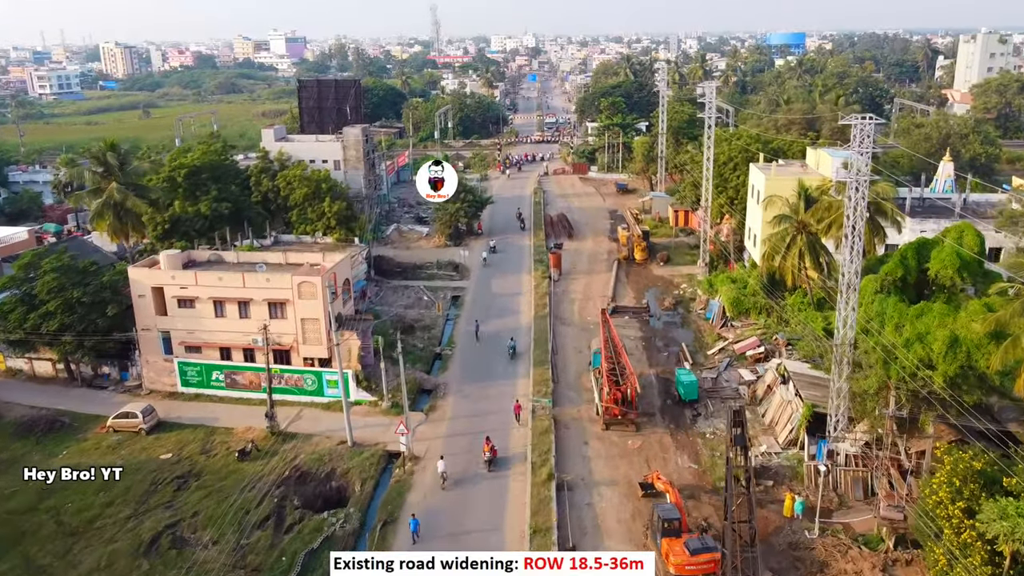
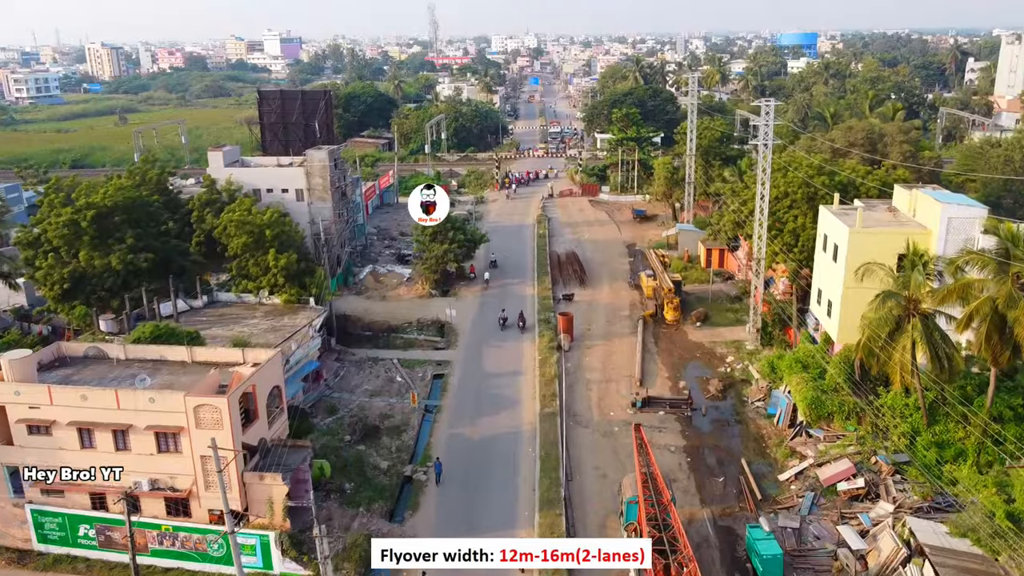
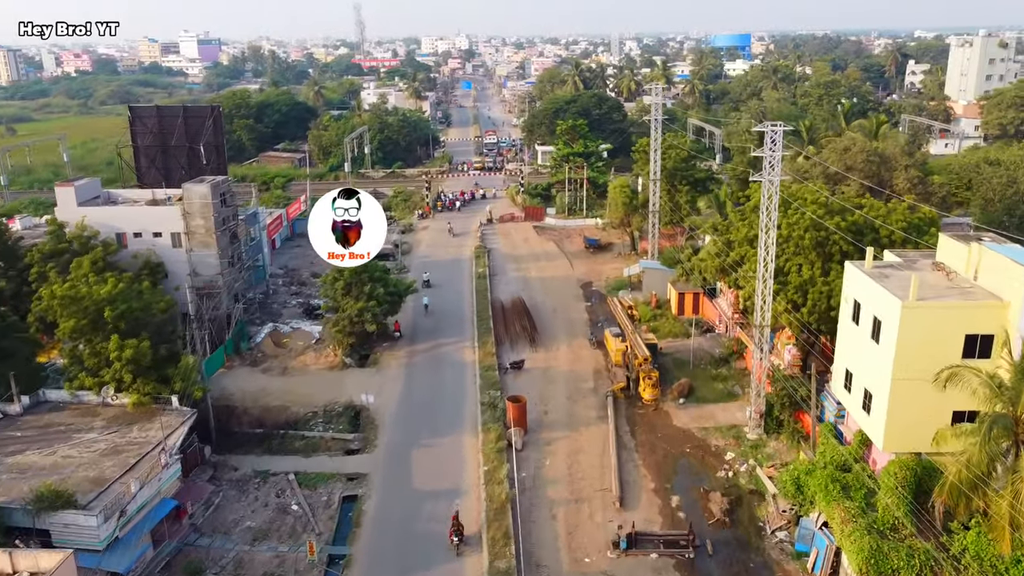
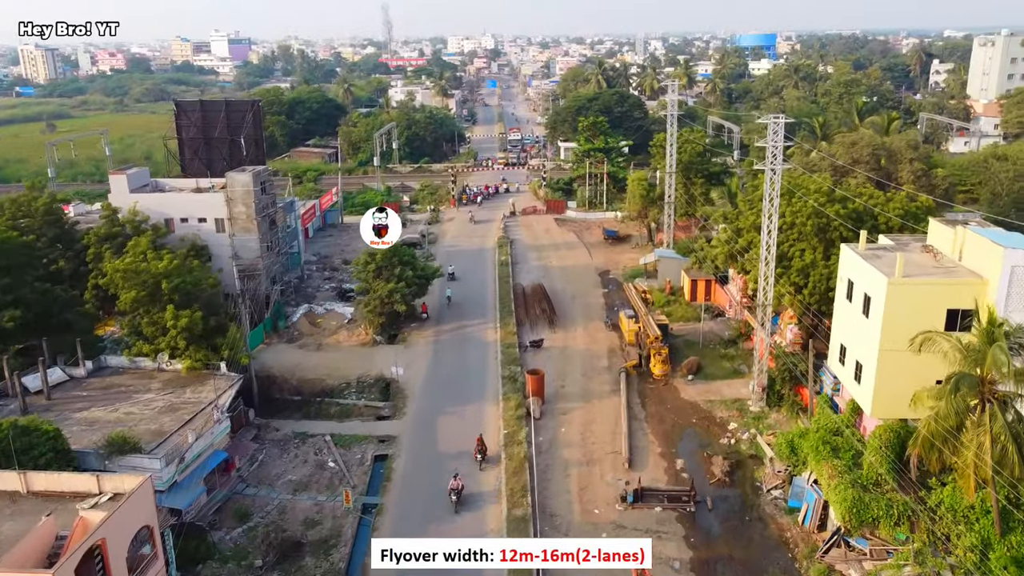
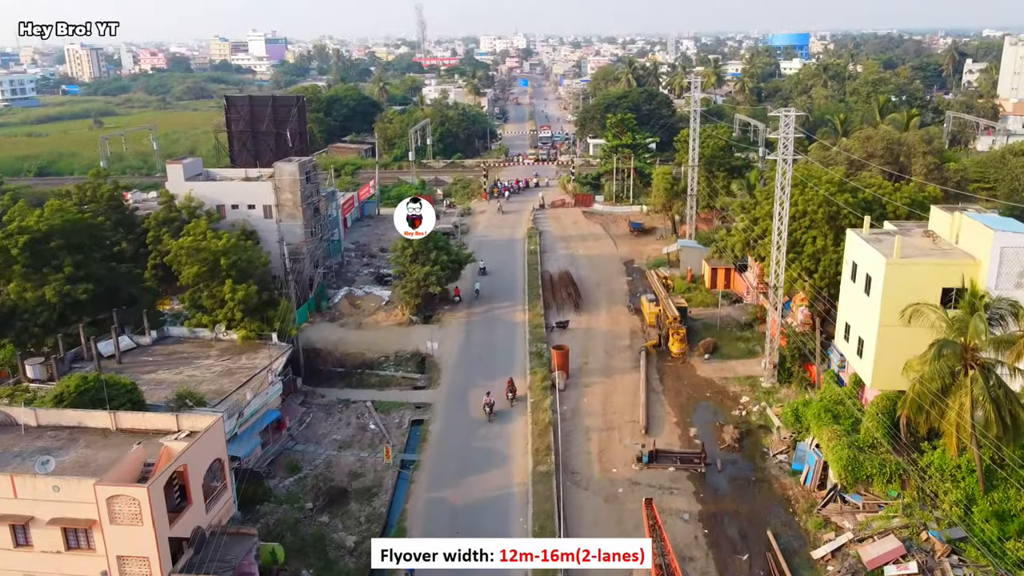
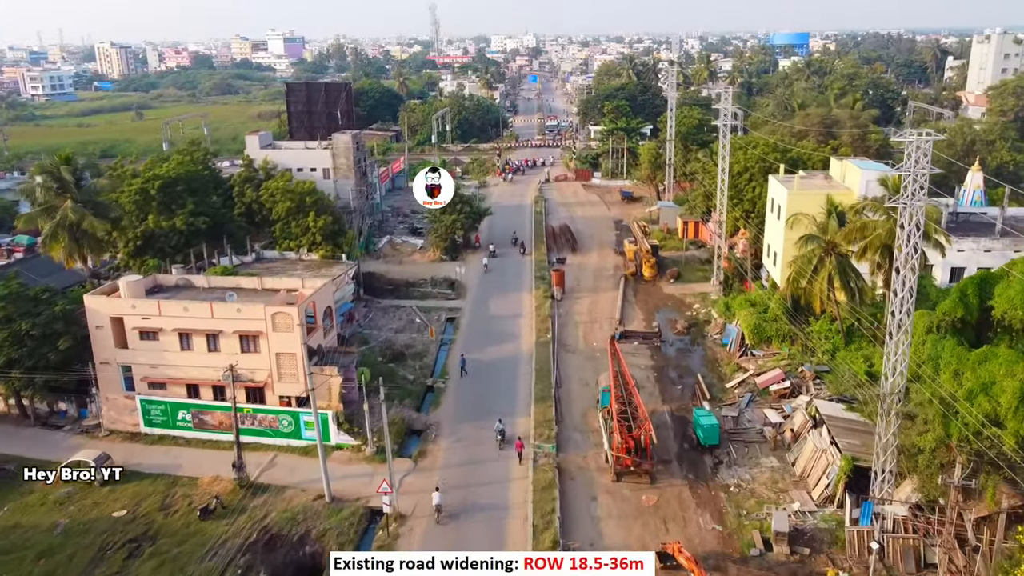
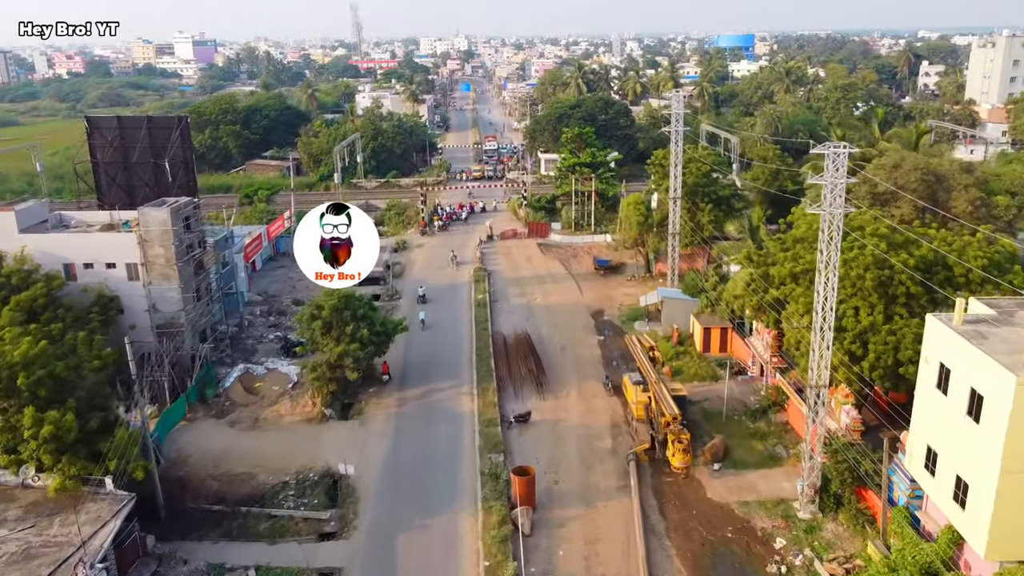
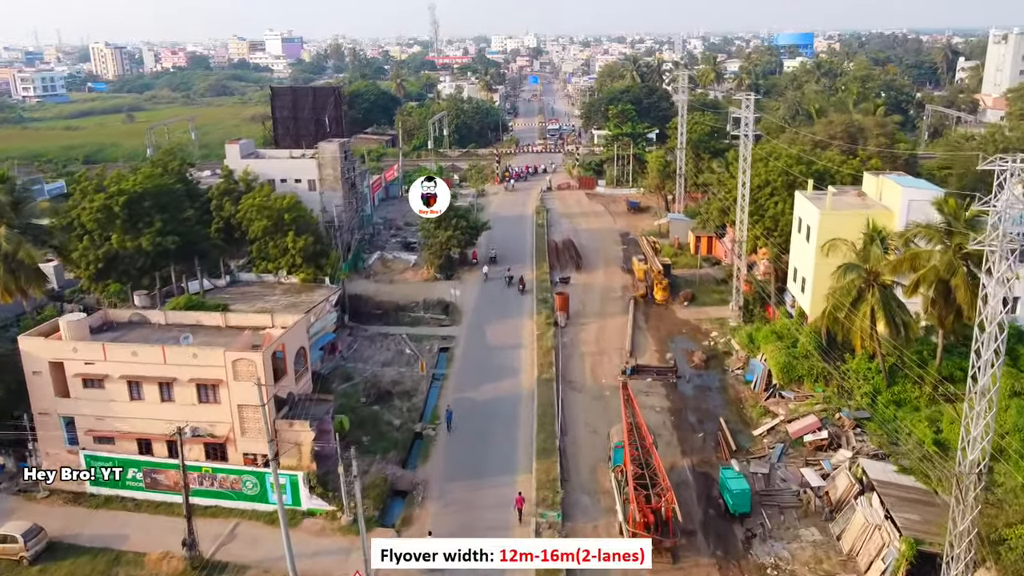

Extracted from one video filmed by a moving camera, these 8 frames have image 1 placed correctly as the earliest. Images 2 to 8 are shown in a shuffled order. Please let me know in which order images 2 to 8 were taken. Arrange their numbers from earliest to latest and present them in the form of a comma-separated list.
6, 8, 2, 5, 4, 3, 7
